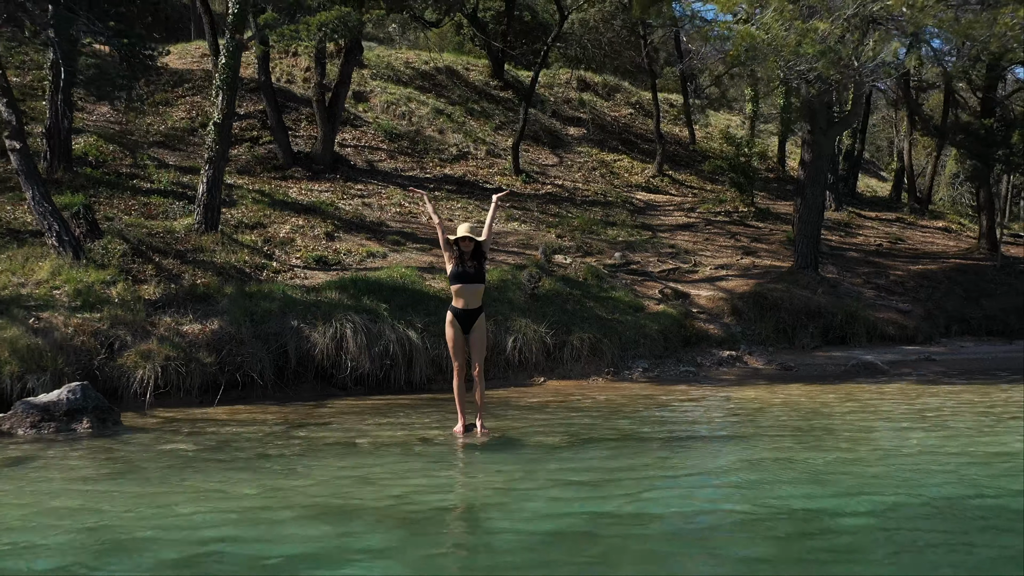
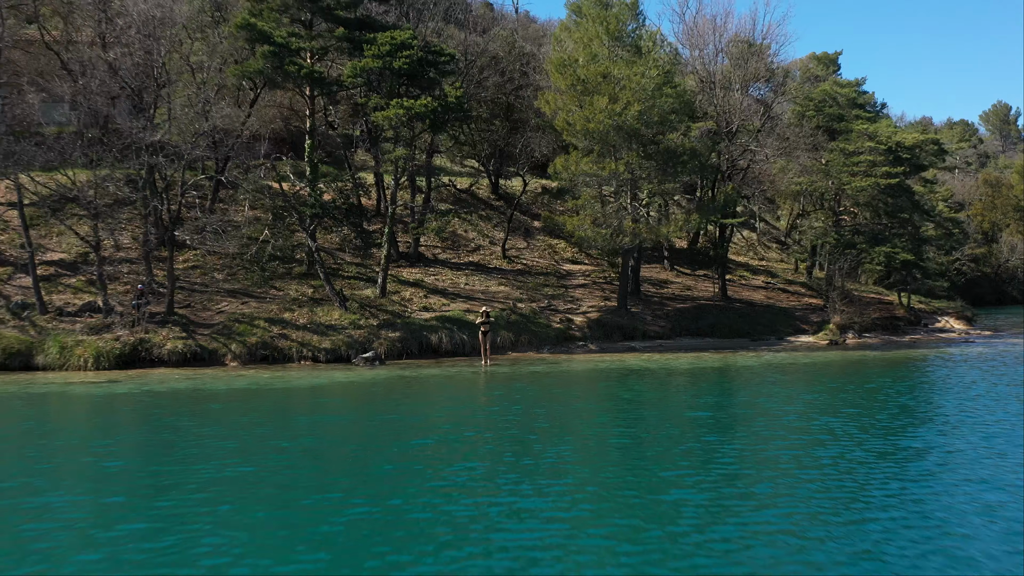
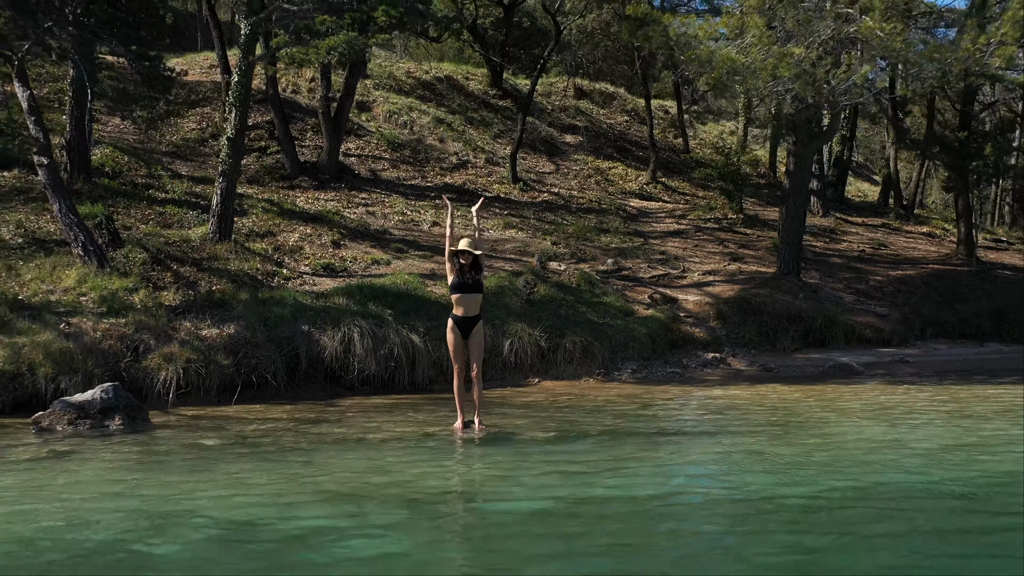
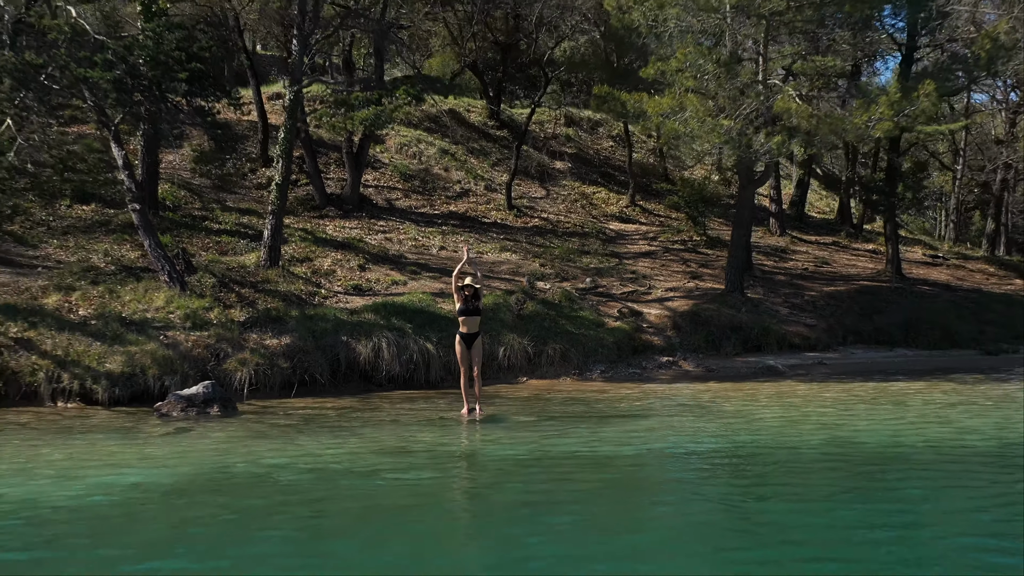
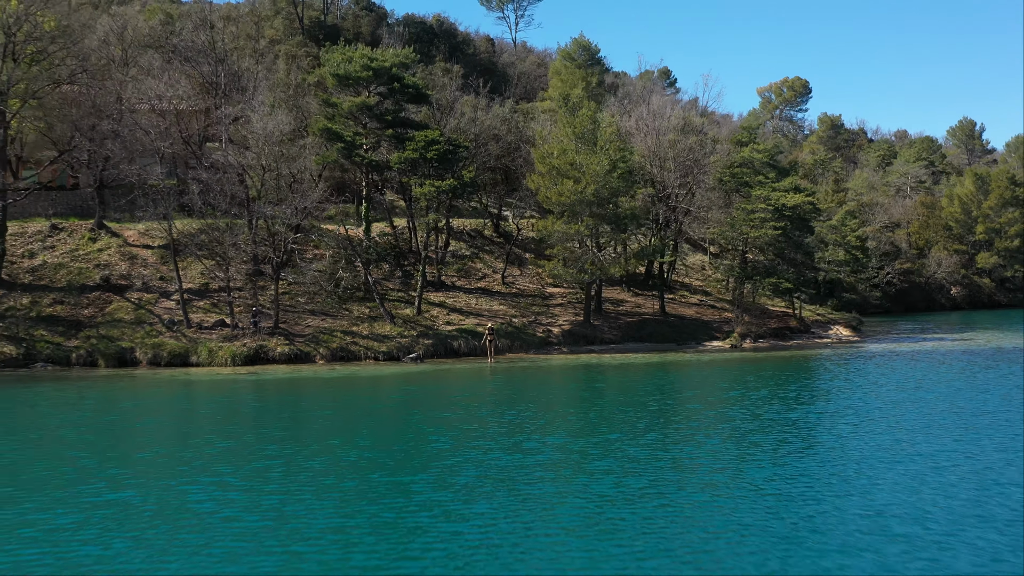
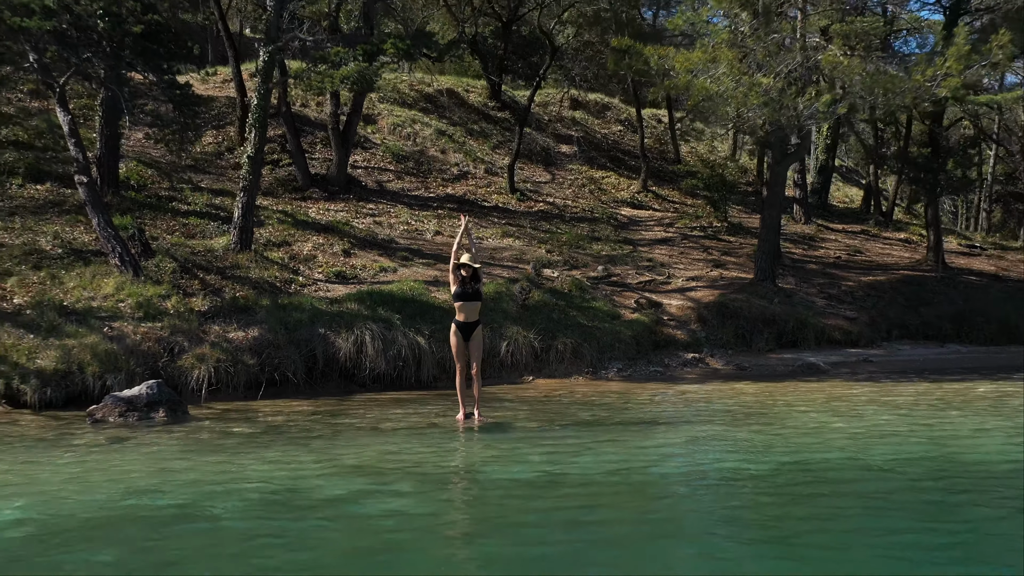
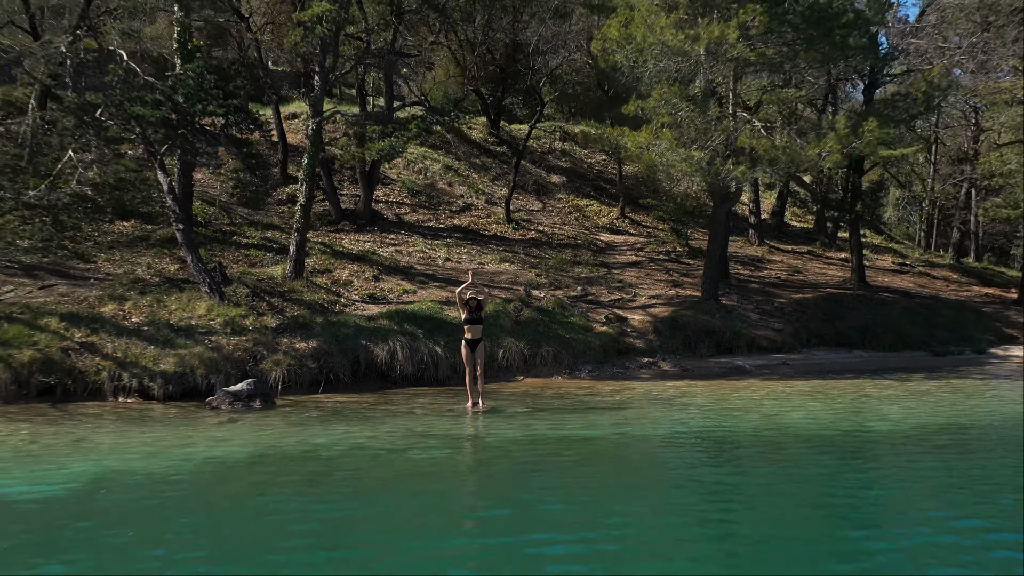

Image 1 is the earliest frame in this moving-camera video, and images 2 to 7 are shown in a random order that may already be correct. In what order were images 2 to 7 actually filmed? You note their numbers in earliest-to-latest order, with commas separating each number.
3, 6, 4, 7, 2, 5
